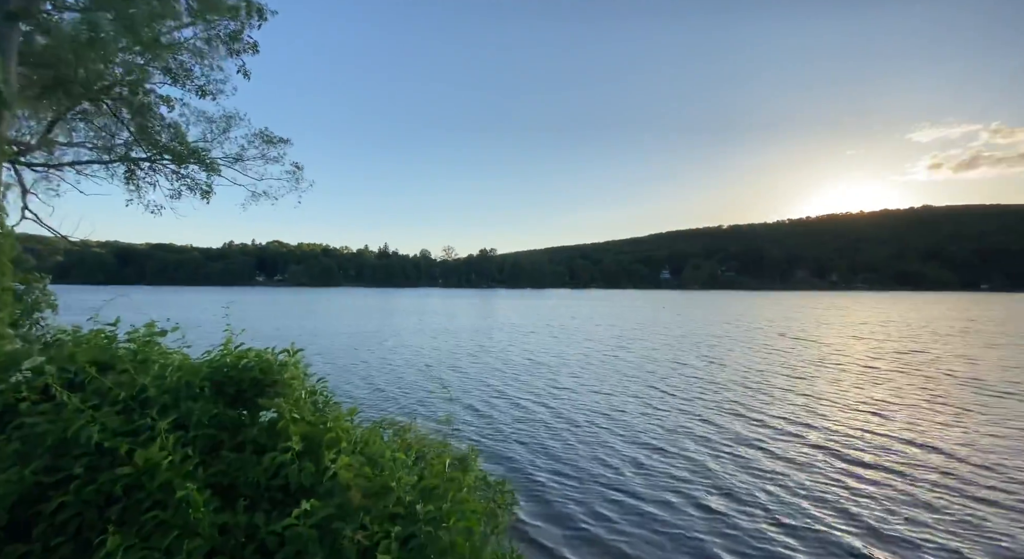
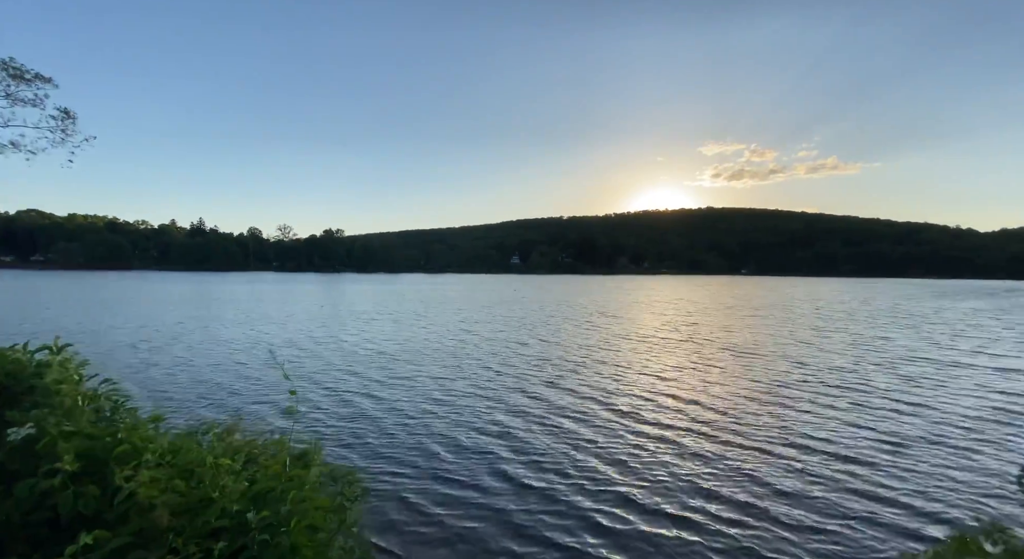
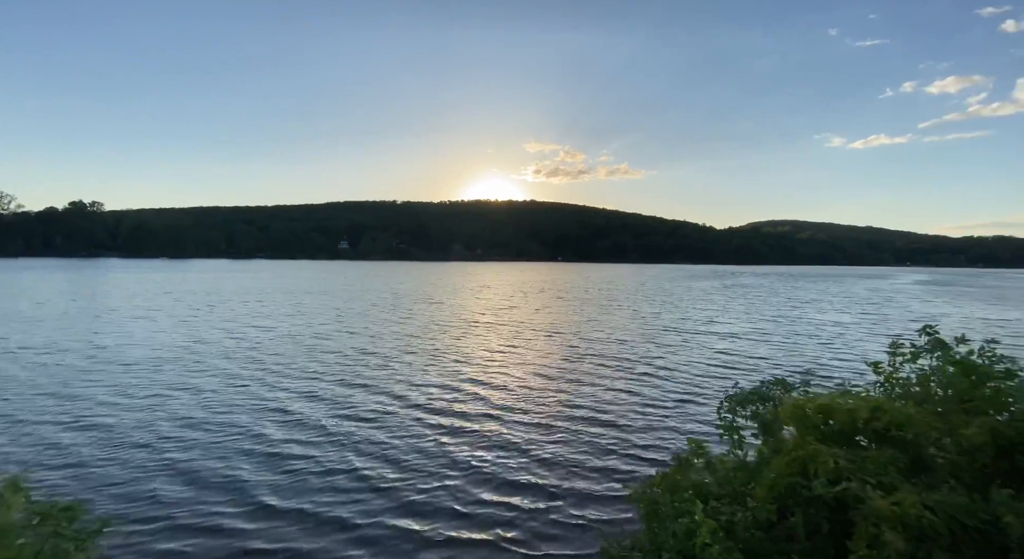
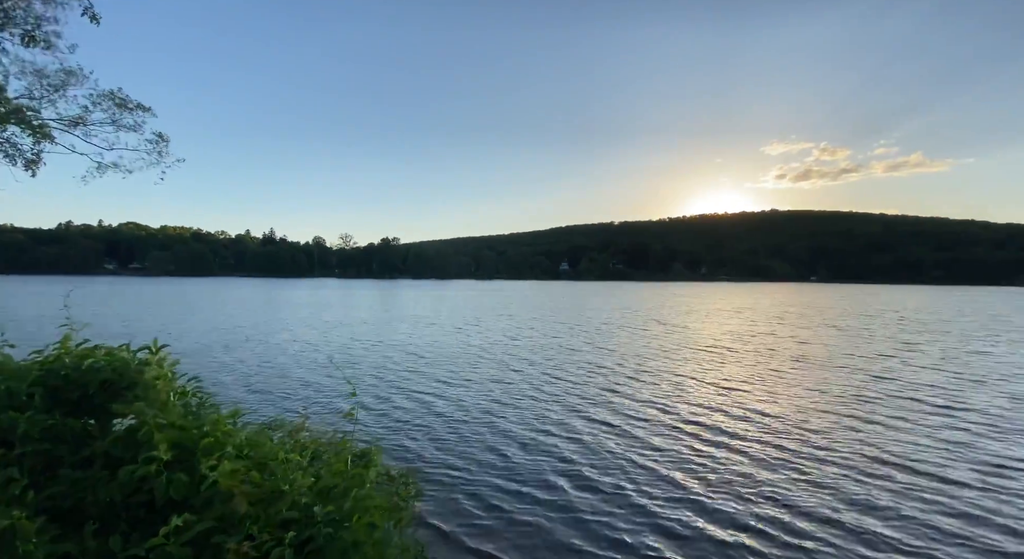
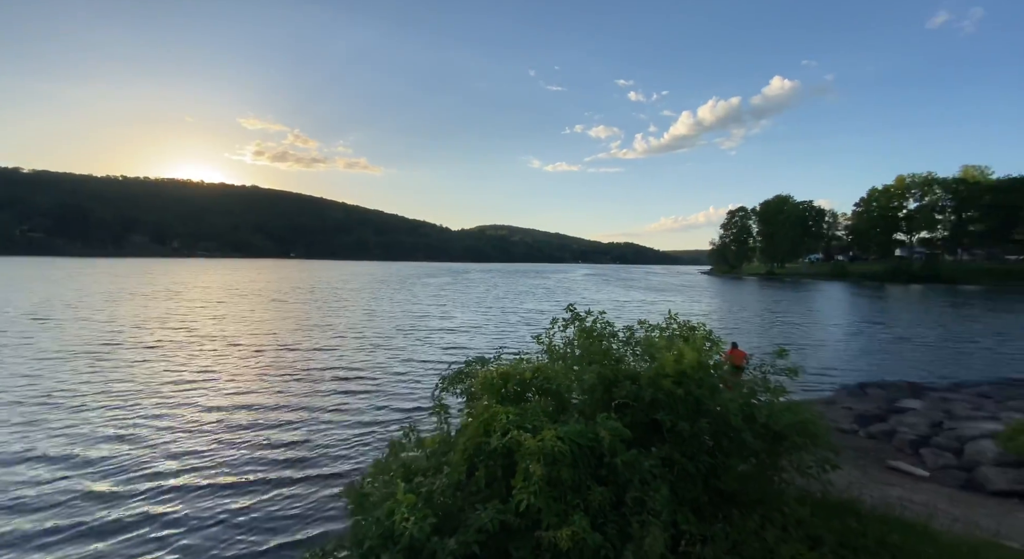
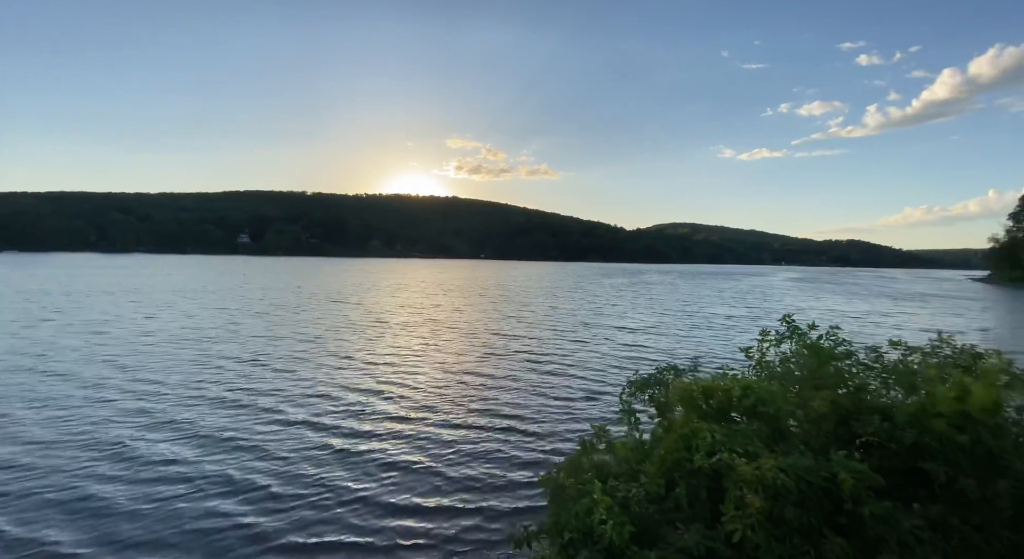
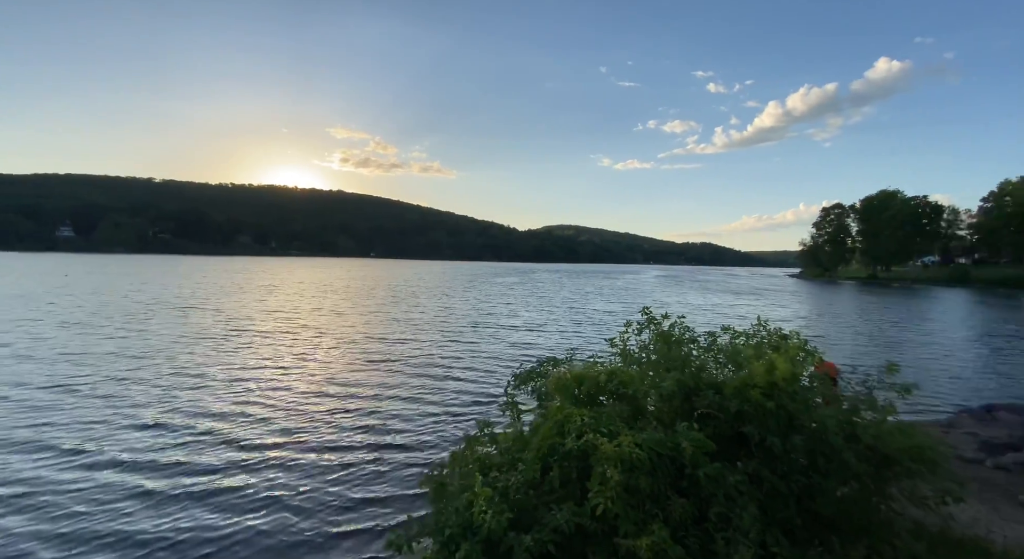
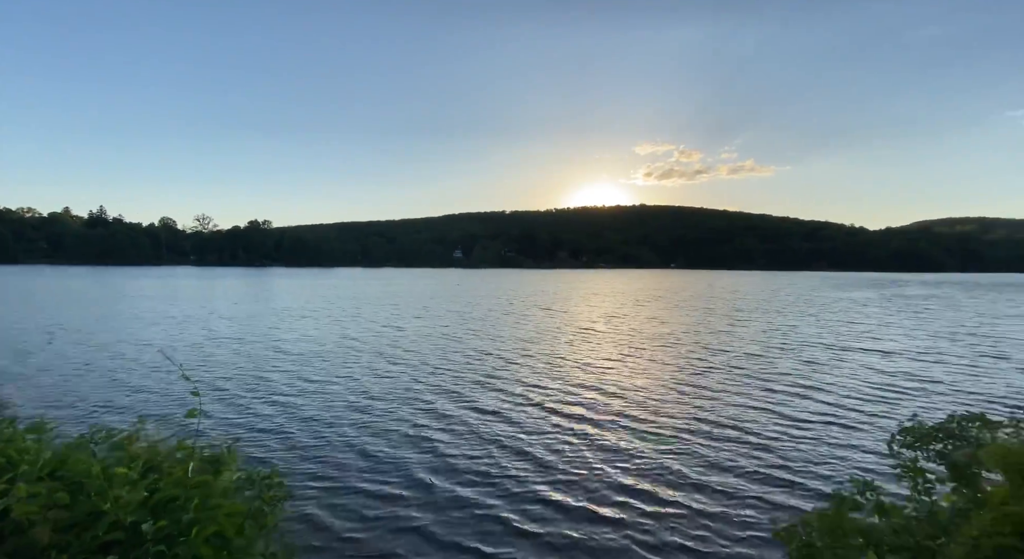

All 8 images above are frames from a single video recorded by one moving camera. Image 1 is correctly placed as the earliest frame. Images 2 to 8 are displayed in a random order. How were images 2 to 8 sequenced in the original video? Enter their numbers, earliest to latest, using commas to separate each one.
4, 2, 8, 3, 6, 7, 5
